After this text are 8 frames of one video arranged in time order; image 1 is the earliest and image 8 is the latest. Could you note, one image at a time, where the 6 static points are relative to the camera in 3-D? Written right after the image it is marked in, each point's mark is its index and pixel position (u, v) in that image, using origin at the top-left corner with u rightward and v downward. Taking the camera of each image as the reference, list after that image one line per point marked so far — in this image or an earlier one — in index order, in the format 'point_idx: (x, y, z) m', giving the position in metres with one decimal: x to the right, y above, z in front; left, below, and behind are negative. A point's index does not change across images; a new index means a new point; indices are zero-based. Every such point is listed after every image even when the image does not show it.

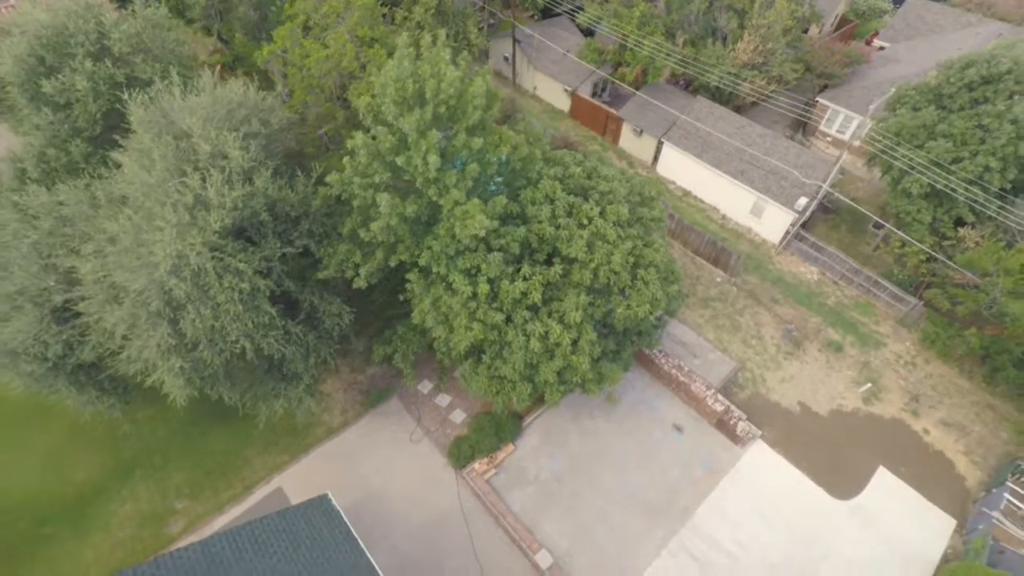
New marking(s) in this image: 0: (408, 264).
0: (-3.2, +0.8, +16.1) m
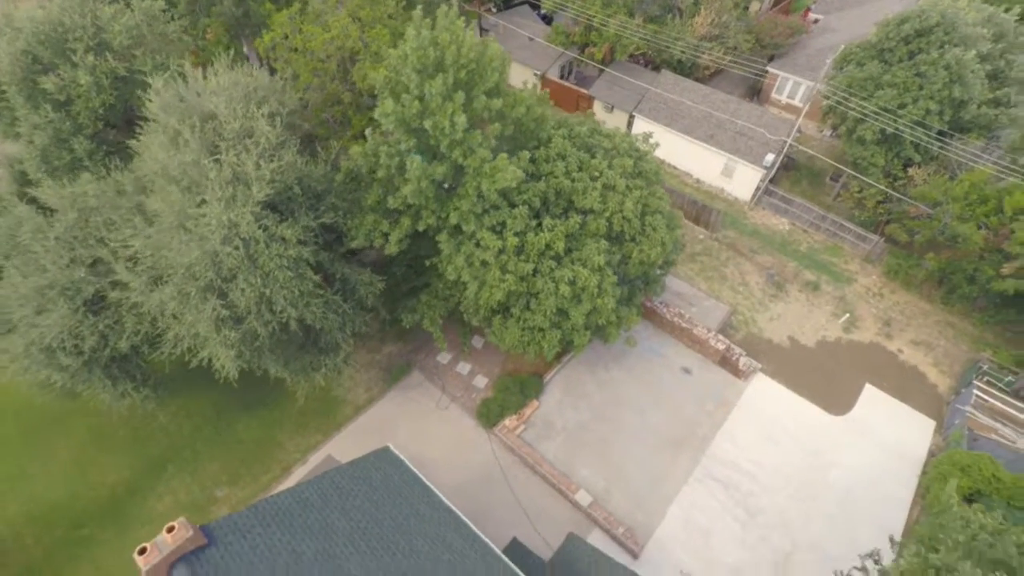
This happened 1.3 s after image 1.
0: (-2.5, +2.0, +16.9) m
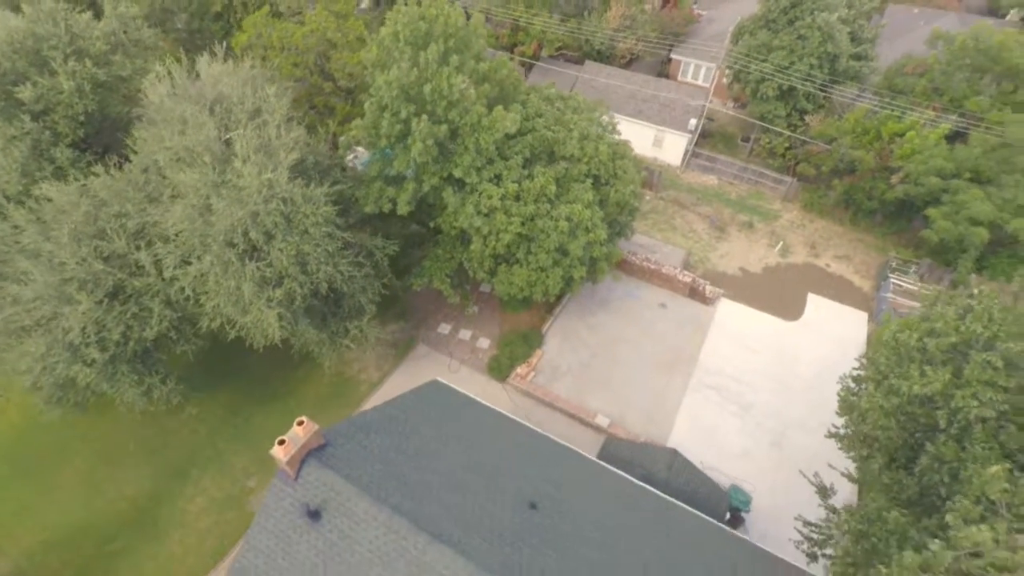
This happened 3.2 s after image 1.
0: (-2.7, +3.6, +18.4) m
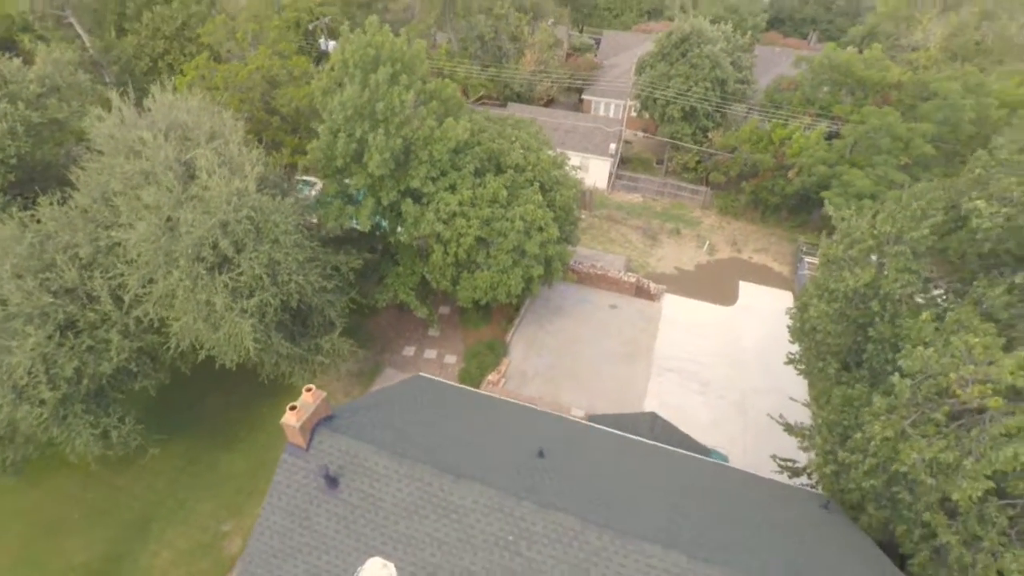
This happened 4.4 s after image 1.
0: (-4.4, +3.2, +19.2) m
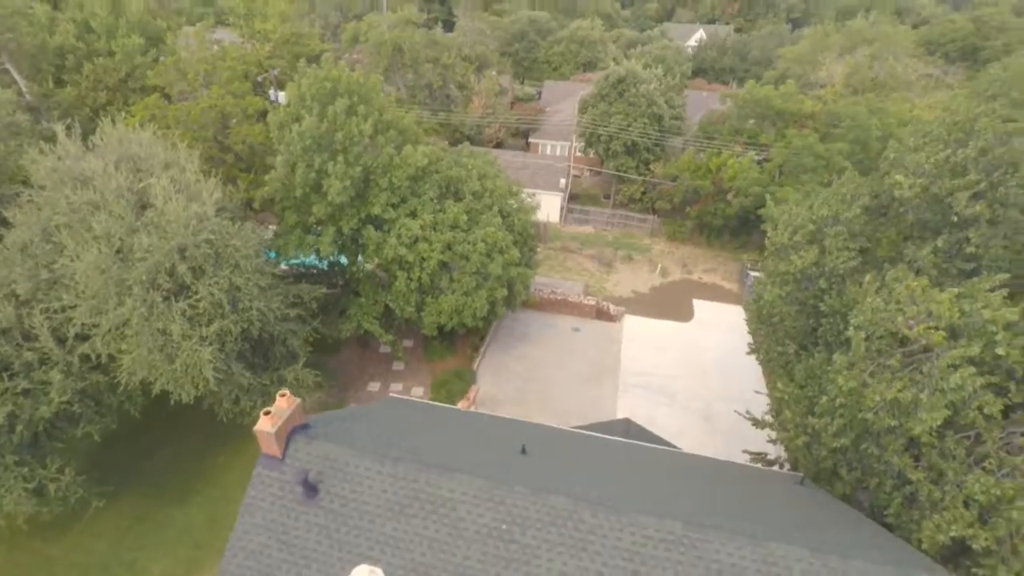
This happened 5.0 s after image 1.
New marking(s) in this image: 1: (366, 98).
0: (-5.9, +2.2, +19.2) m
1: (-5.6, +7.3, +19.3) m
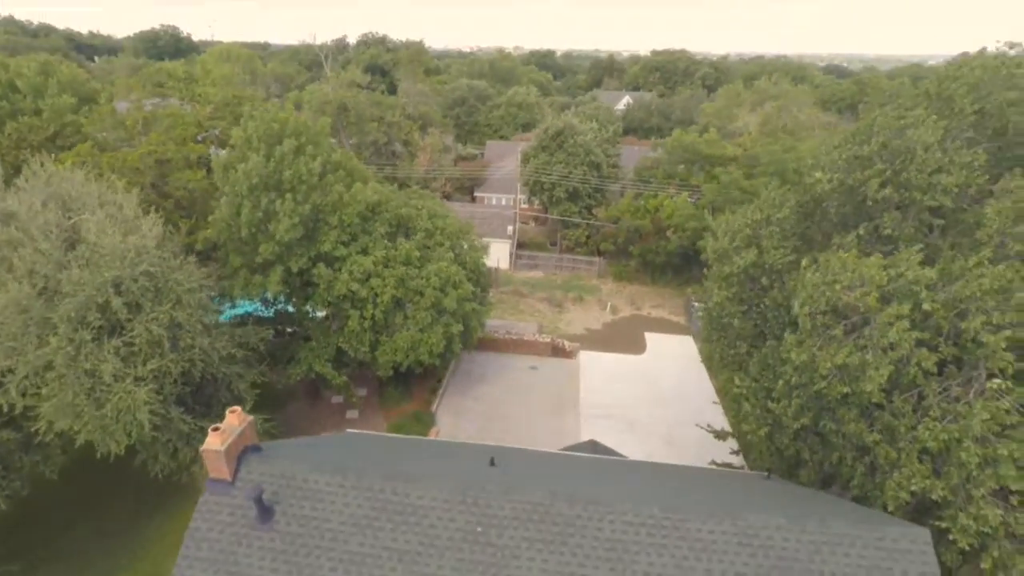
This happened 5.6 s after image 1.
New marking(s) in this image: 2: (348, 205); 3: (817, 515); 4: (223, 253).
0: (-7.6, +0.7, +18.8) m
1: (-7.7, +5.7, +19.5) m
2: (-6.2, +3.1, +19.0) m
3: (+5.0, -3.7, +8.3) m
4: (-10.9, +1.3, +19.0) m
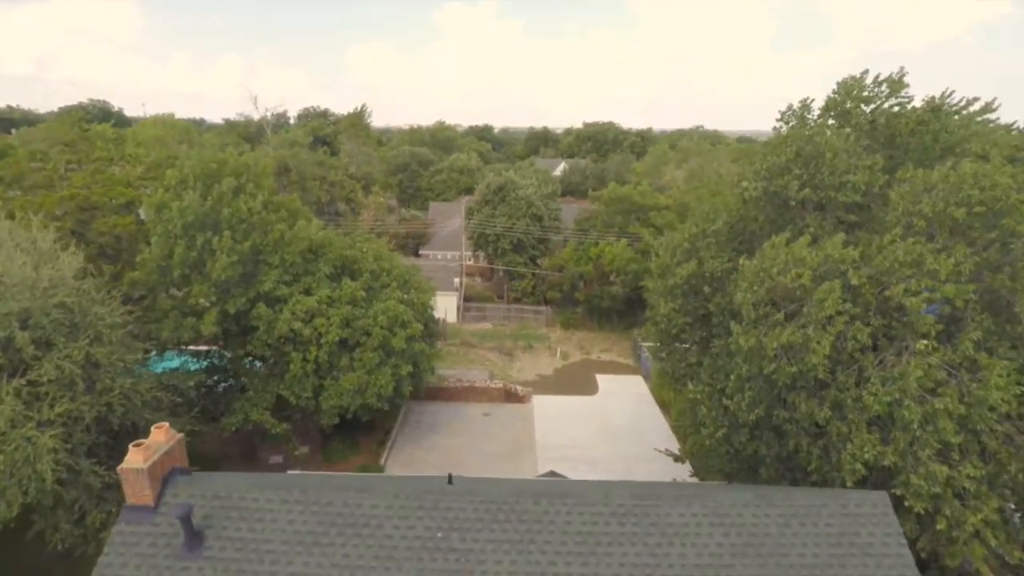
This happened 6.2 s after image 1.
0: (-9.4, -0.8, +17.8) m
1: (-9.8, +4.1, +19.1) m
2: (-8.2, +1.6, +18.5) m
3: (+4.4, -3.3, +8.2) m
4: (-12.7, -0.3, +17.8) m
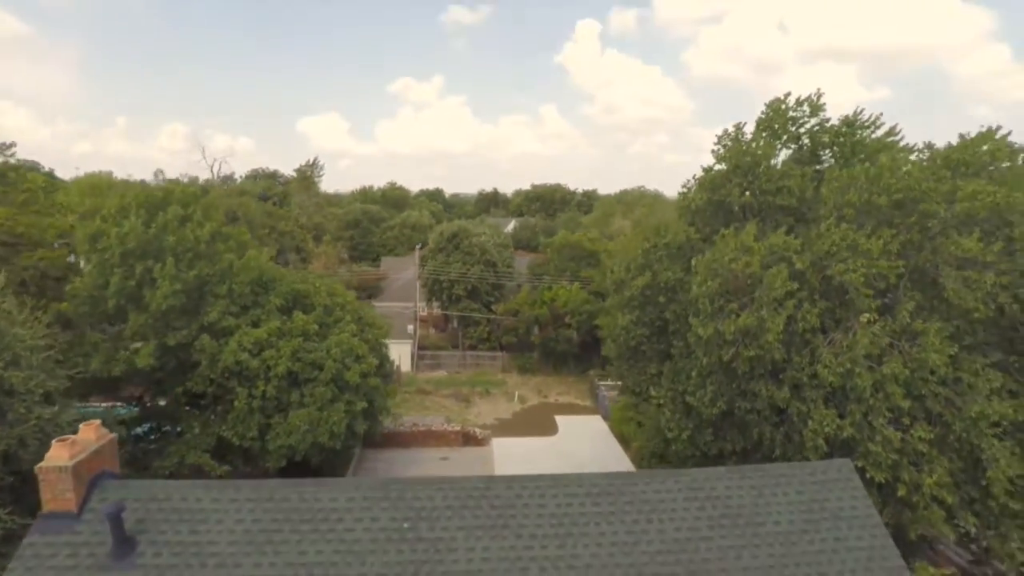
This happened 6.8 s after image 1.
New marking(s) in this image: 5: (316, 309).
0: (-10.8, -1.9, +16.7) m
1: (-11.4, +2.8, +18.6) m
2: (-9.7, +0.5, +17.8) m
3: (+3.9, -3.0, +8.3) m
4: (-14.1, -1.4, +16.4) m
5: (-7.7, -0.9, +19.8) m
